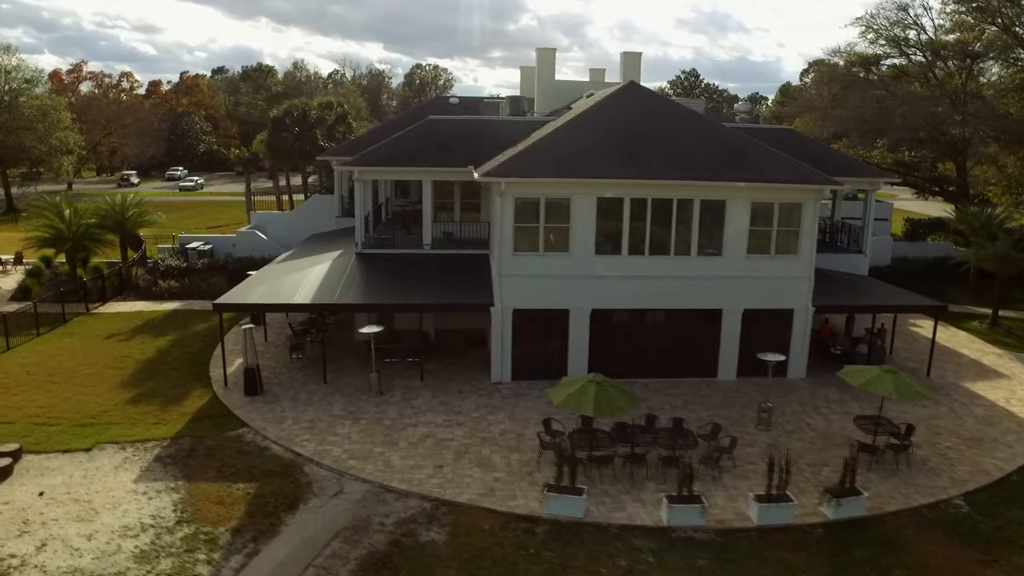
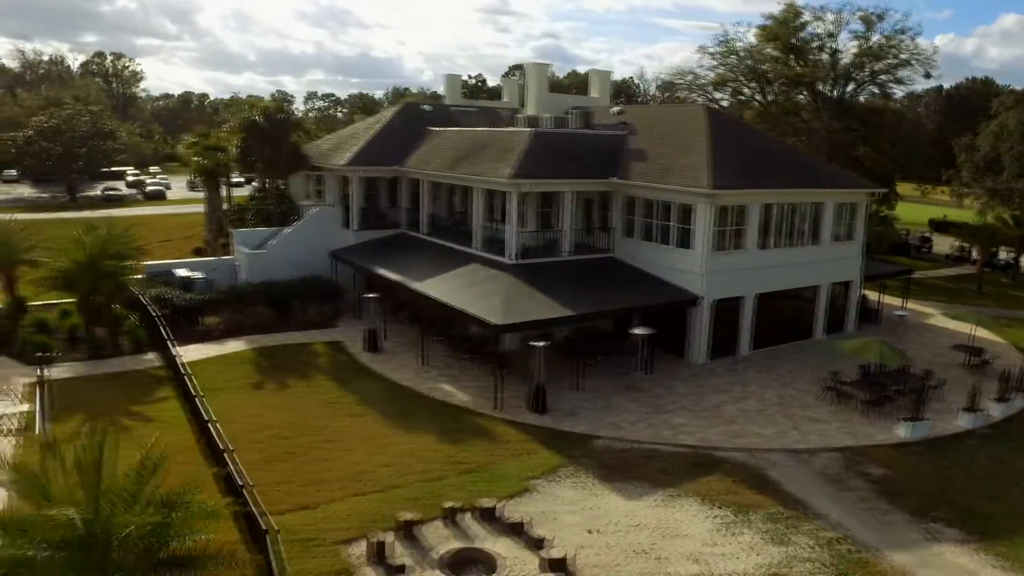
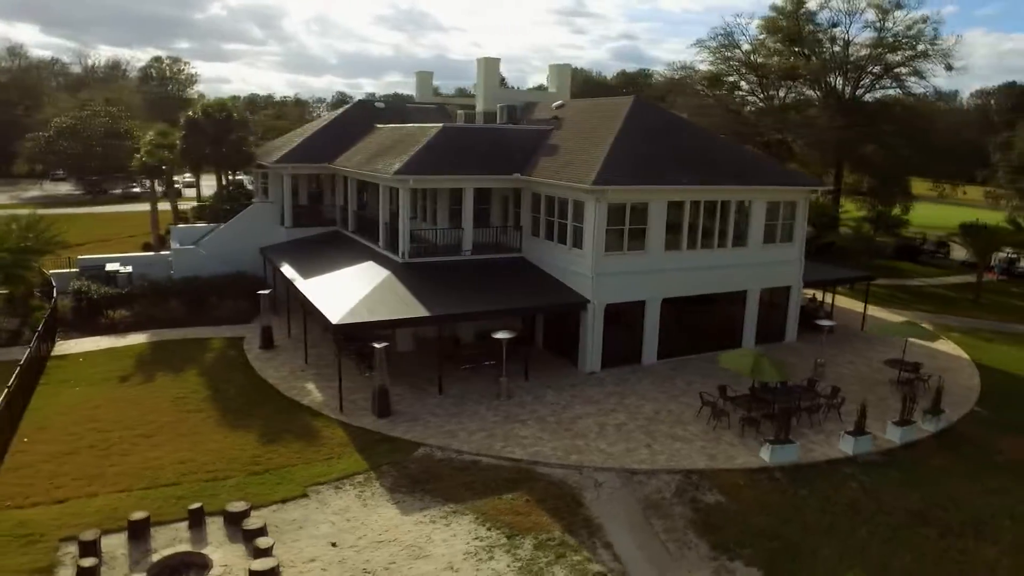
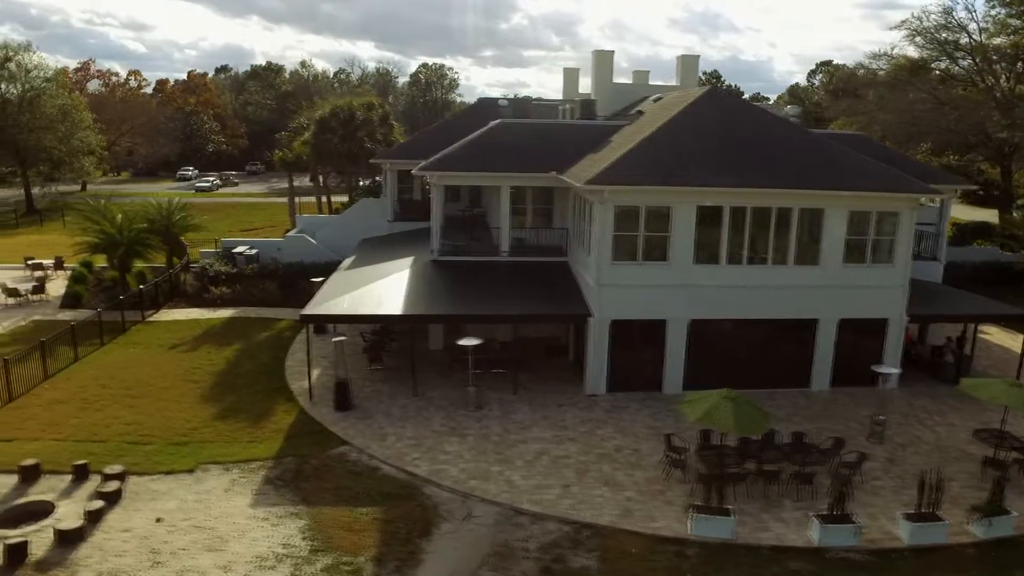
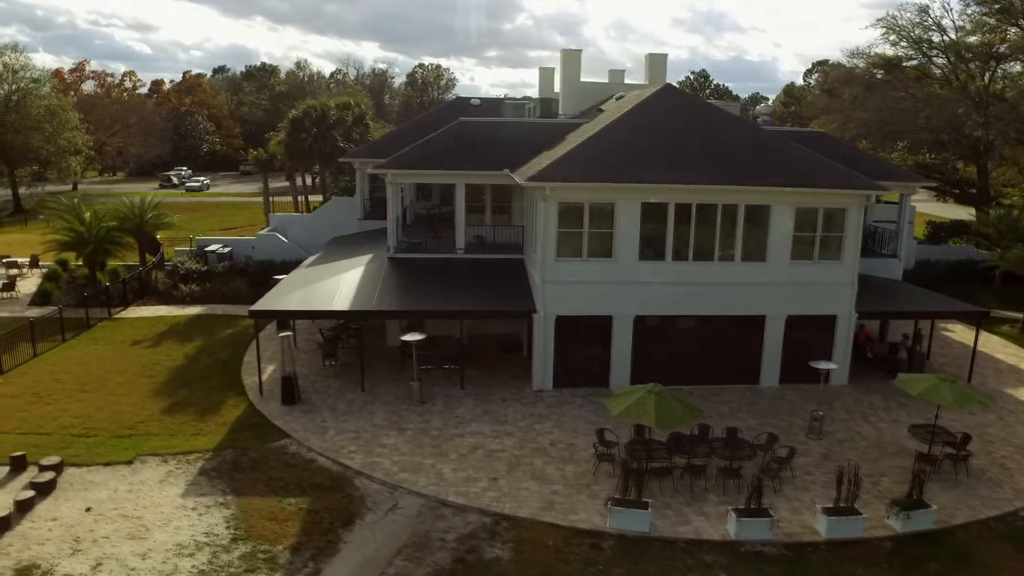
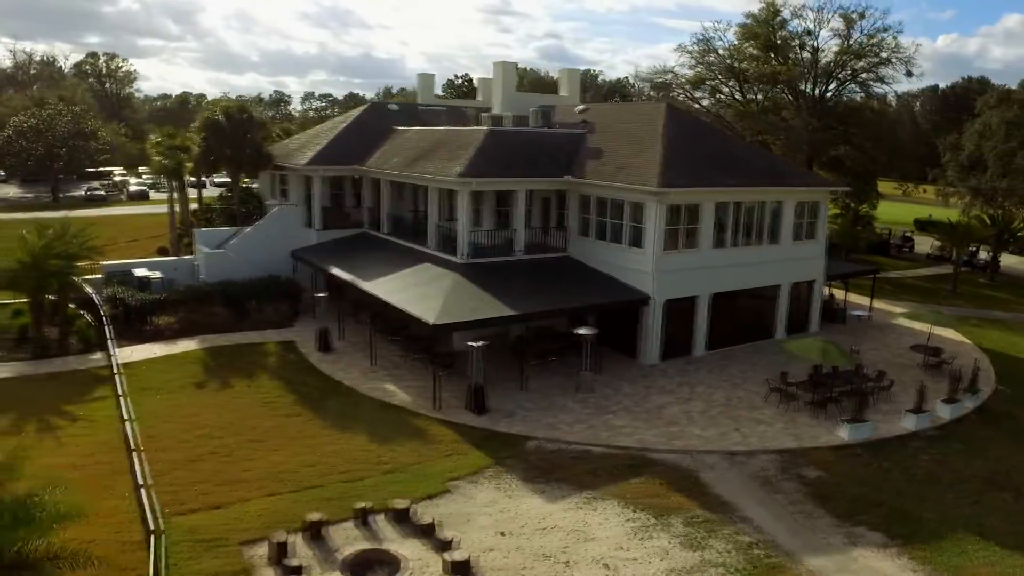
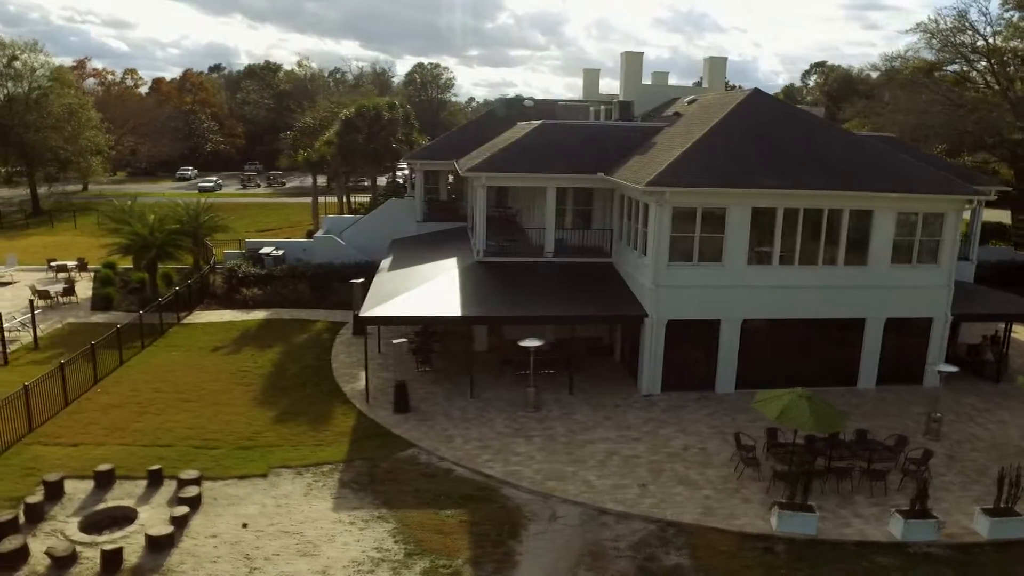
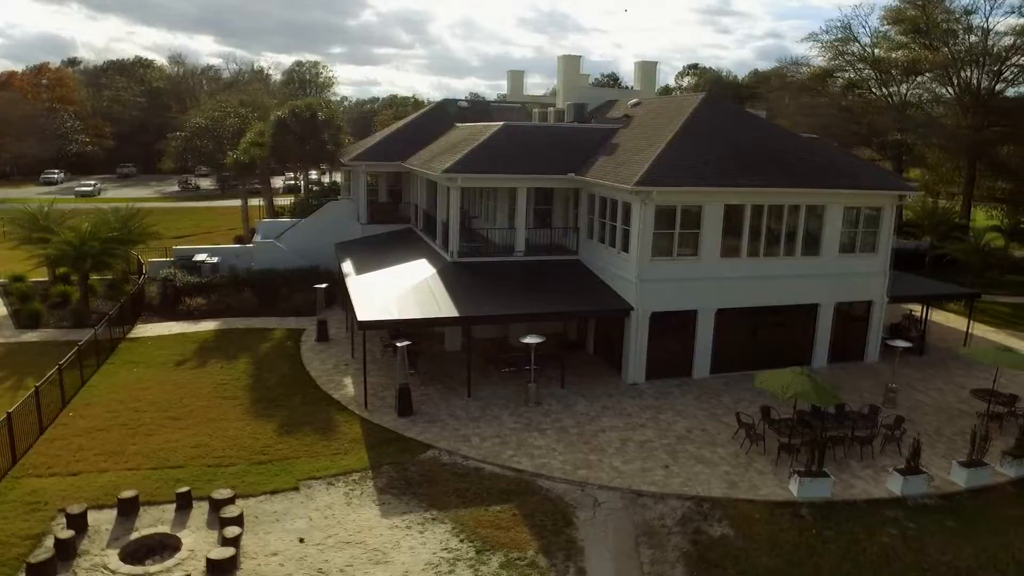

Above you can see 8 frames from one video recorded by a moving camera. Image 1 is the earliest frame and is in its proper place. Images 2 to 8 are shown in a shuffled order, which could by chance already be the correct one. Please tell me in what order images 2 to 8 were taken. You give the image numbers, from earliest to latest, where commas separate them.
5, 4, 7, 8, 3, 6, 2
